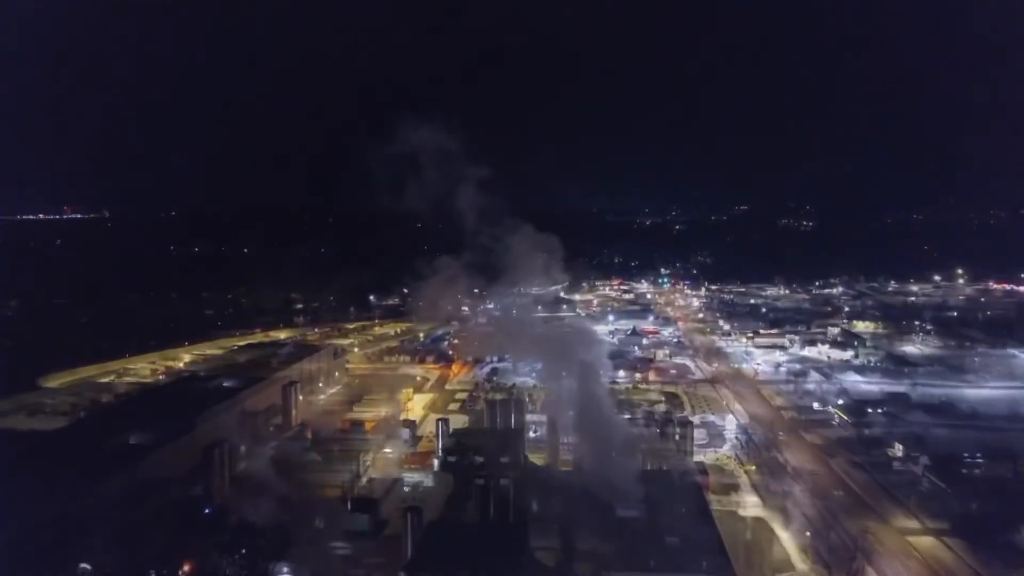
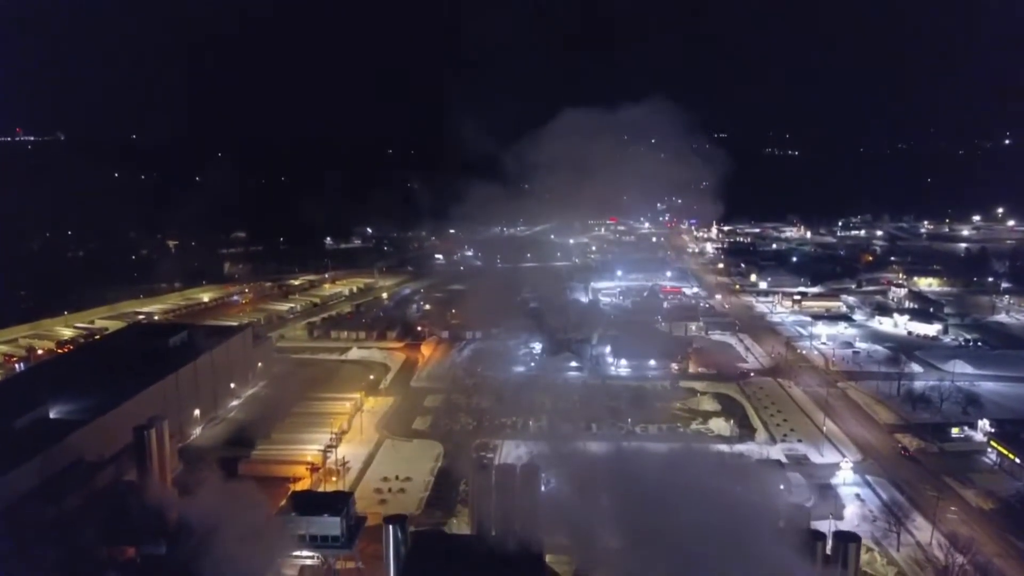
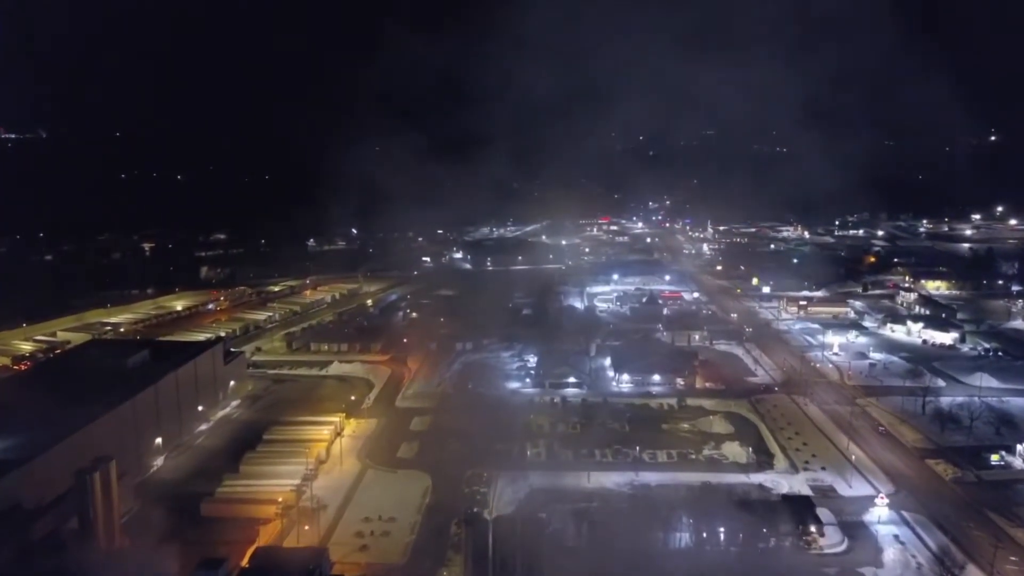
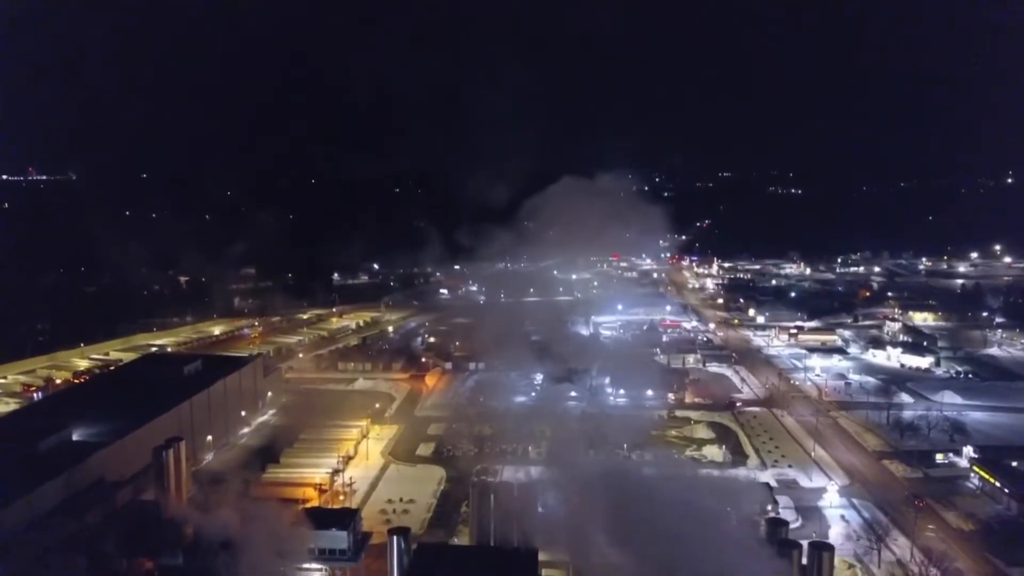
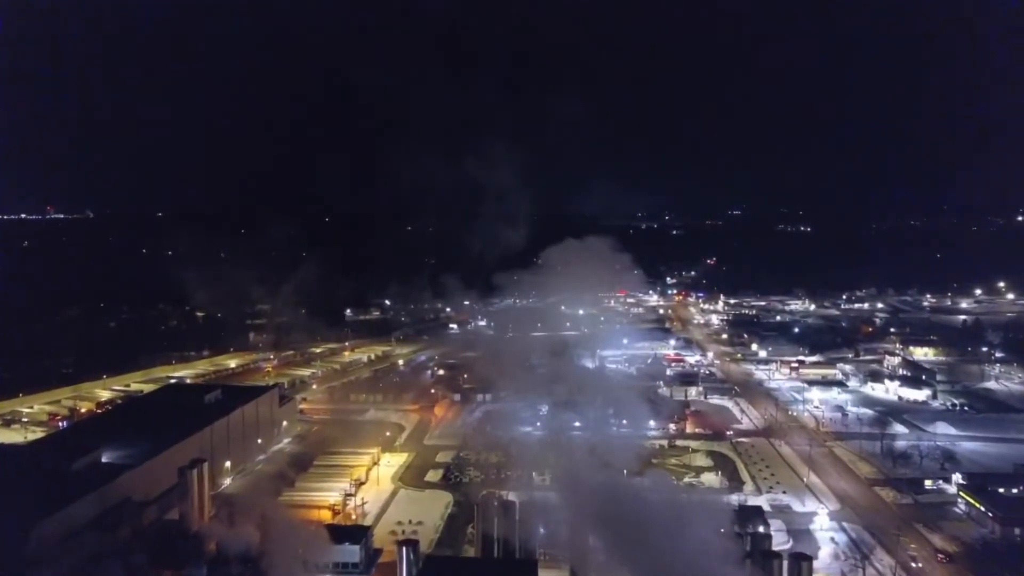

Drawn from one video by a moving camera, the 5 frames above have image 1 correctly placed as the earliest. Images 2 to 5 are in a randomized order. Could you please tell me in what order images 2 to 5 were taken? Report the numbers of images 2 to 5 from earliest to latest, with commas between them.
5, 4, 2, 3
